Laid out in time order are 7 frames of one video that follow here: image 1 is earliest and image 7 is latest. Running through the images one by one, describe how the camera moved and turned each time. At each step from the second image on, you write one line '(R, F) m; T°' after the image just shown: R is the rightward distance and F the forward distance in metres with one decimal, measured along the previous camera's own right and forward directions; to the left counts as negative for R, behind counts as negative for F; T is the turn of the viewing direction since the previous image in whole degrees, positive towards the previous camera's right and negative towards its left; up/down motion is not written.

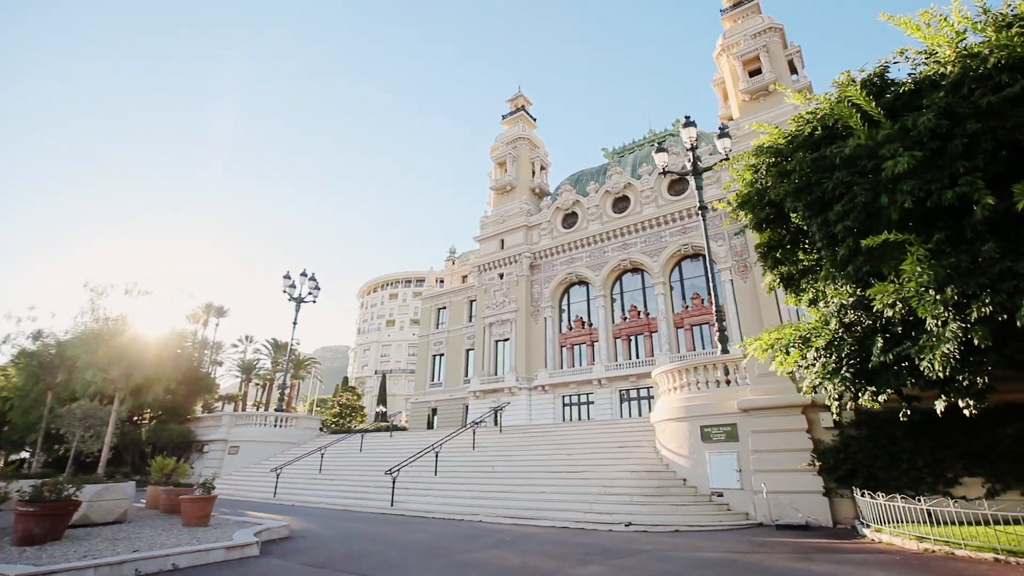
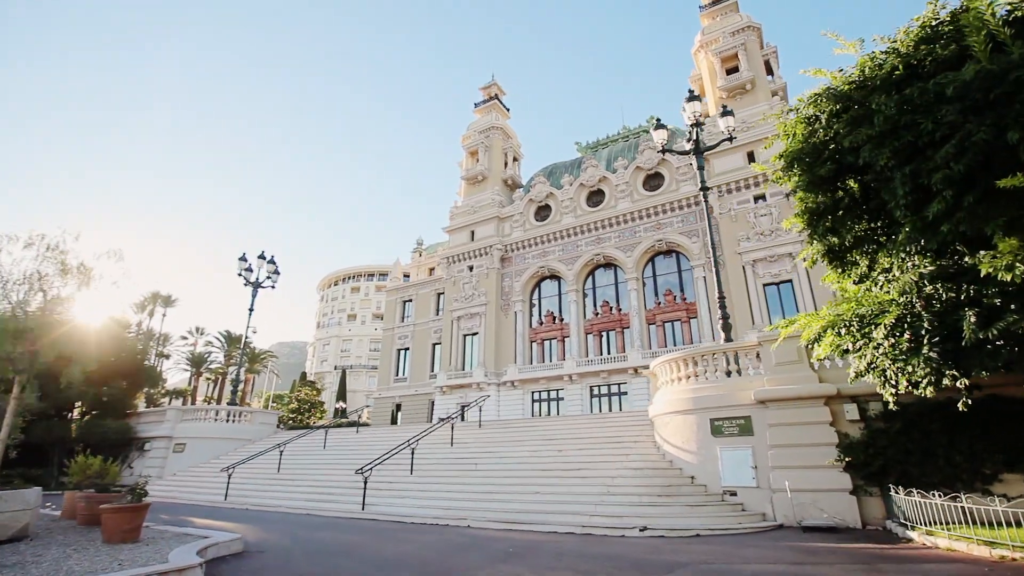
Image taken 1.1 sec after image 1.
(-0.5, +1.0) m; +4°
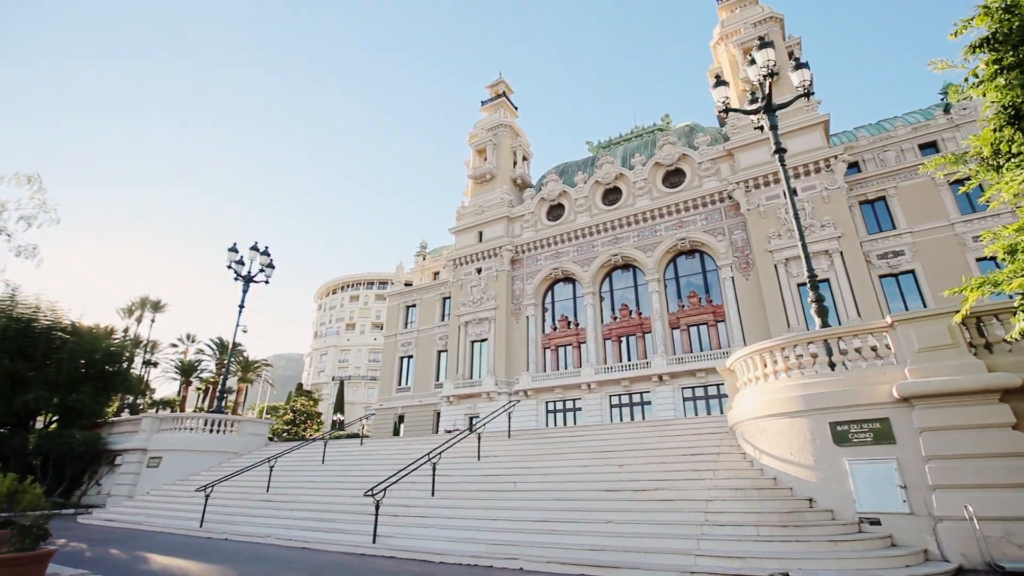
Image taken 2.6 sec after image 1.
(-0.8, +1.8) m; 0°
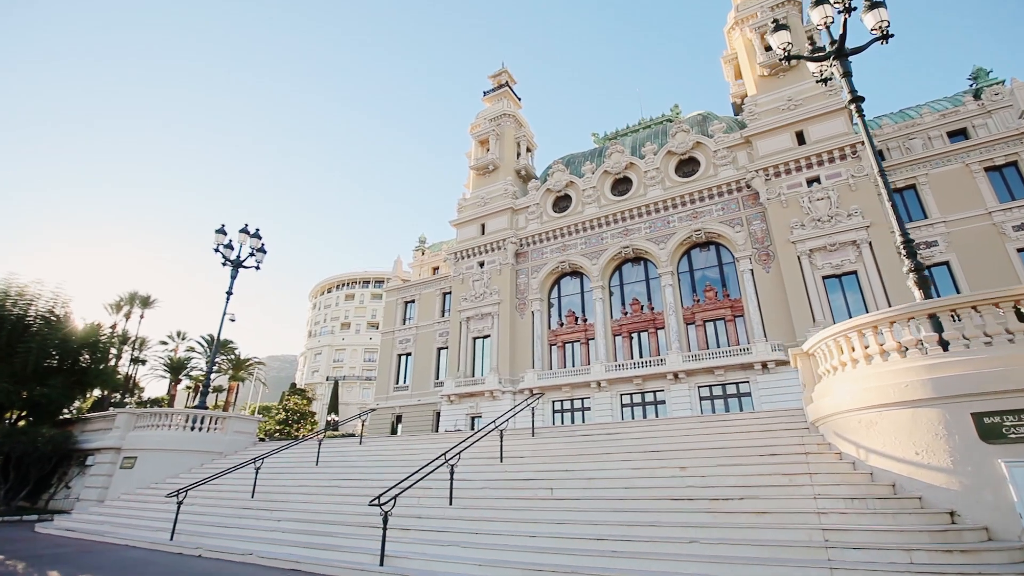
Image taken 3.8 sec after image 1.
(-0.5, +1.4) m; +1°
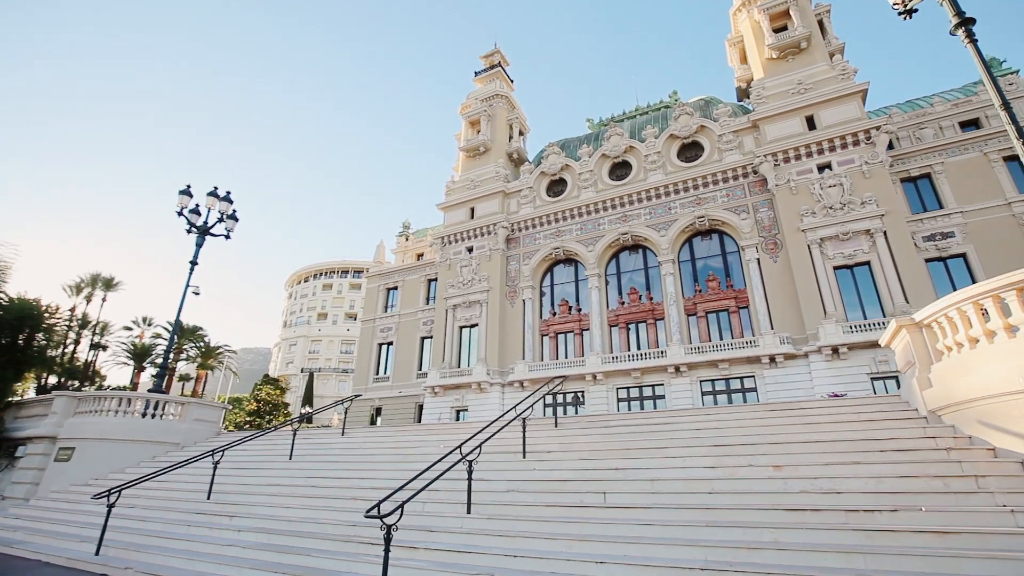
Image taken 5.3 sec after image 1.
(-0.6, +1.6) m; +2°
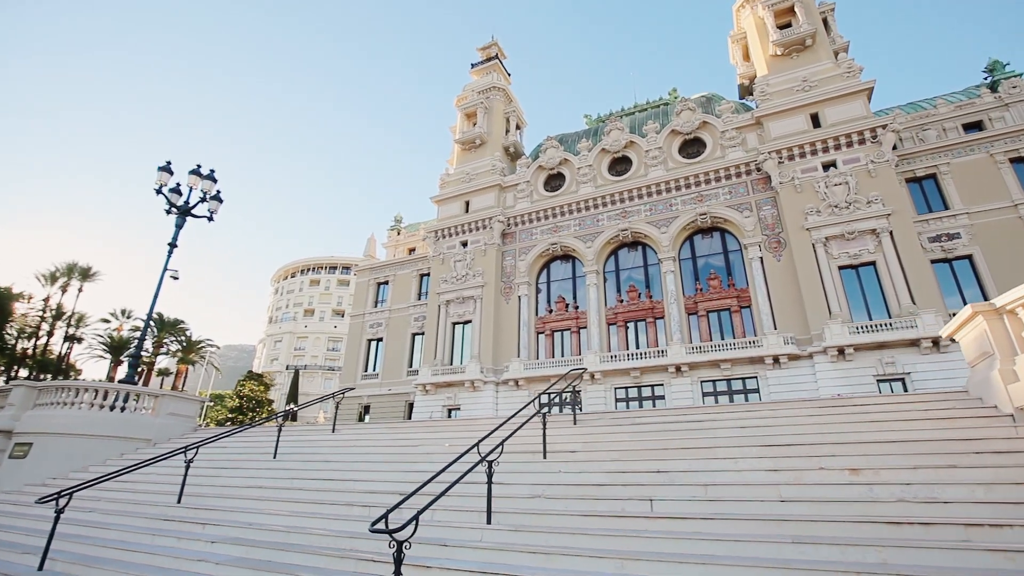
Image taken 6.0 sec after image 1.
(-0.4, +0.8) m; +1°
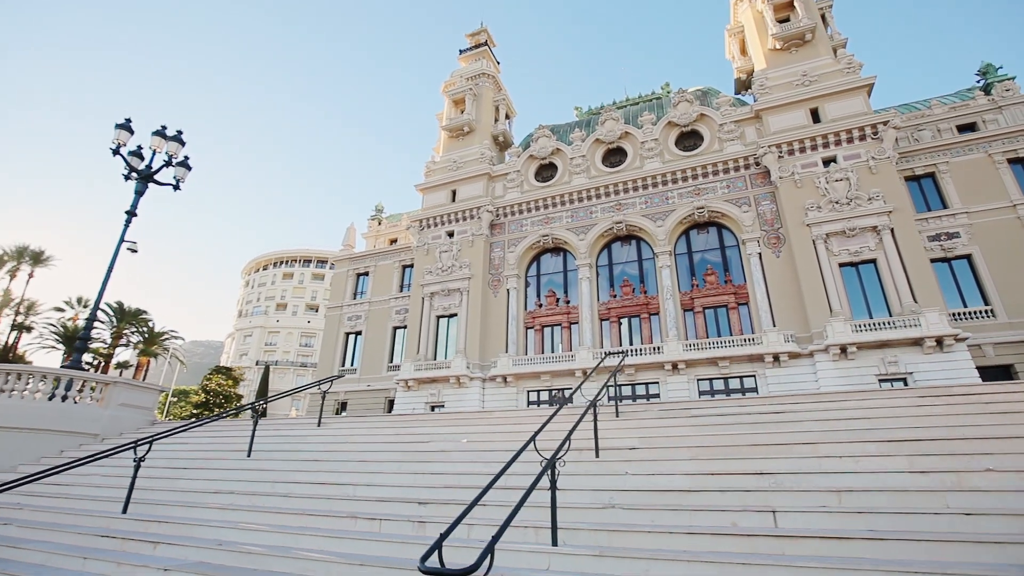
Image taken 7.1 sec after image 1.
(-0.6, +1.1) m; +3°
